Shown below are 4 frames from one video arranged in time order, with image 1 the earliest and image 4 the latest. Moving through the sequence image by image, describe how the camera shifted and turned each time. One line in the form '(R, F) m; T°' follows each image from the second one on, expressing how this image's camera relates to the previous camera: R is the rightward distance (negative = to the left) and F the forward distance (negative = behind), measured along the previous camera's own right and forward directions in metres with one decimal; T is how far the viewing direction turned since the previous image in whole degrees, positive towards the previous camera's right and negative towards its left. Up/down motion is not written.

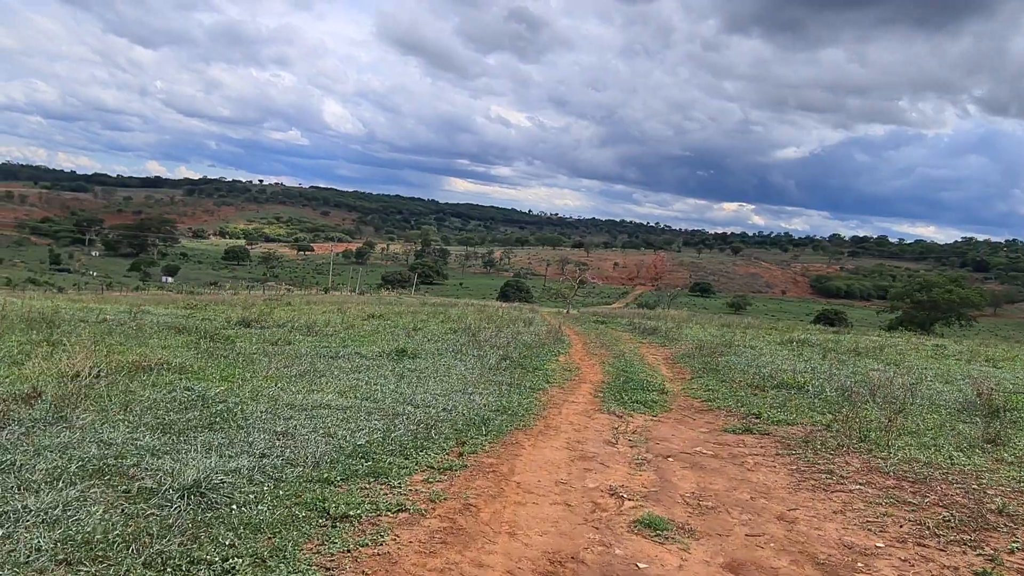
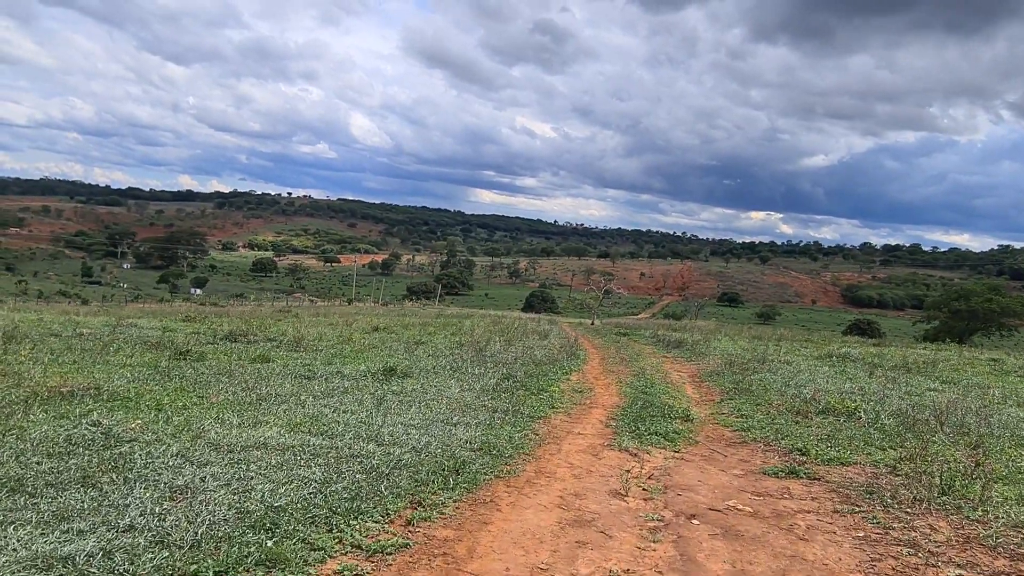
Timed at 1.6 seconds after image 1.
(+0.4, +1.7) m; -2°
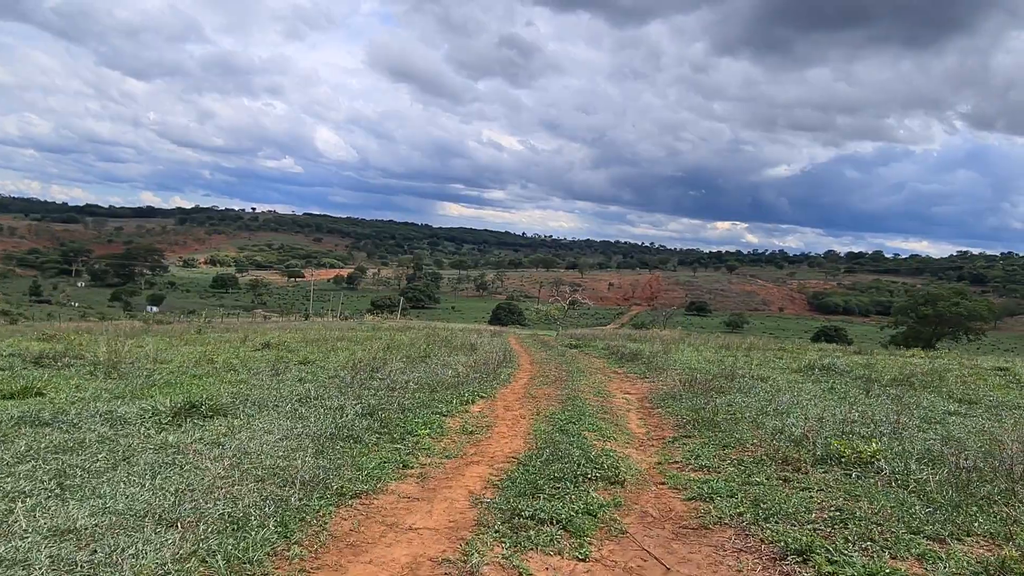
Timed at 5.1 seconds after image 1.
(+1.3, +3.8) m; +2°
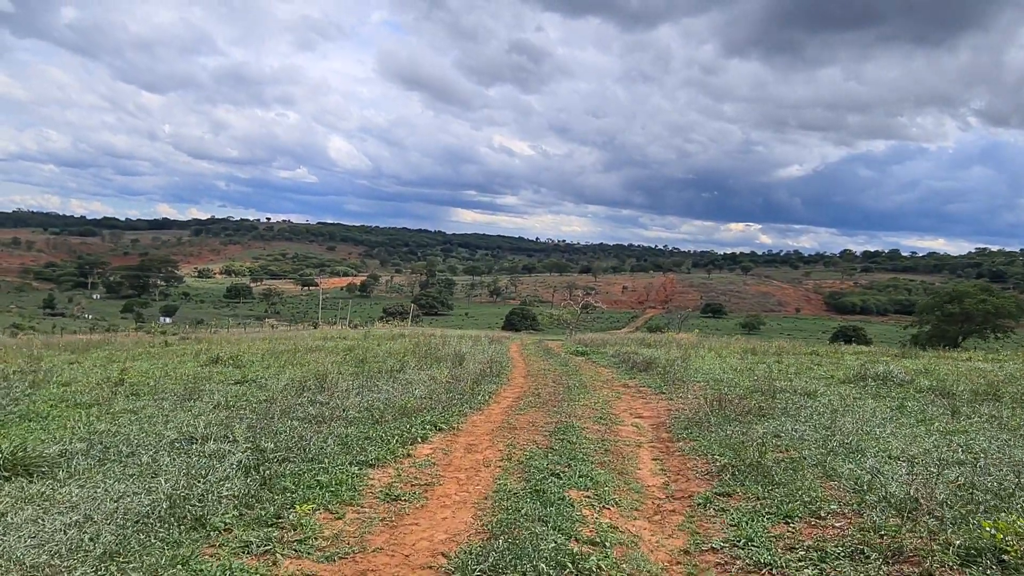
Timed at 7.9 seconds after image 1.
(+0.5, +2.9) m; -1°
